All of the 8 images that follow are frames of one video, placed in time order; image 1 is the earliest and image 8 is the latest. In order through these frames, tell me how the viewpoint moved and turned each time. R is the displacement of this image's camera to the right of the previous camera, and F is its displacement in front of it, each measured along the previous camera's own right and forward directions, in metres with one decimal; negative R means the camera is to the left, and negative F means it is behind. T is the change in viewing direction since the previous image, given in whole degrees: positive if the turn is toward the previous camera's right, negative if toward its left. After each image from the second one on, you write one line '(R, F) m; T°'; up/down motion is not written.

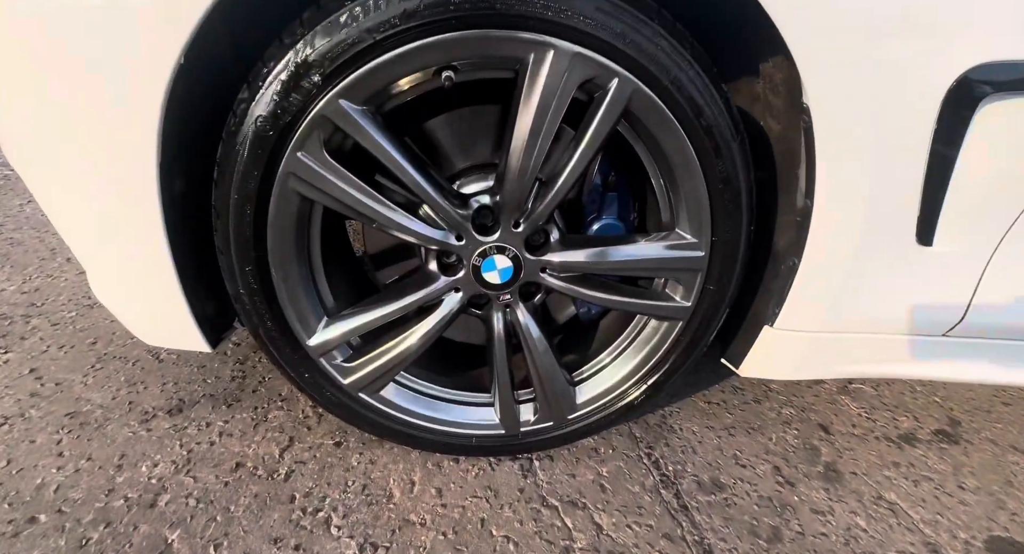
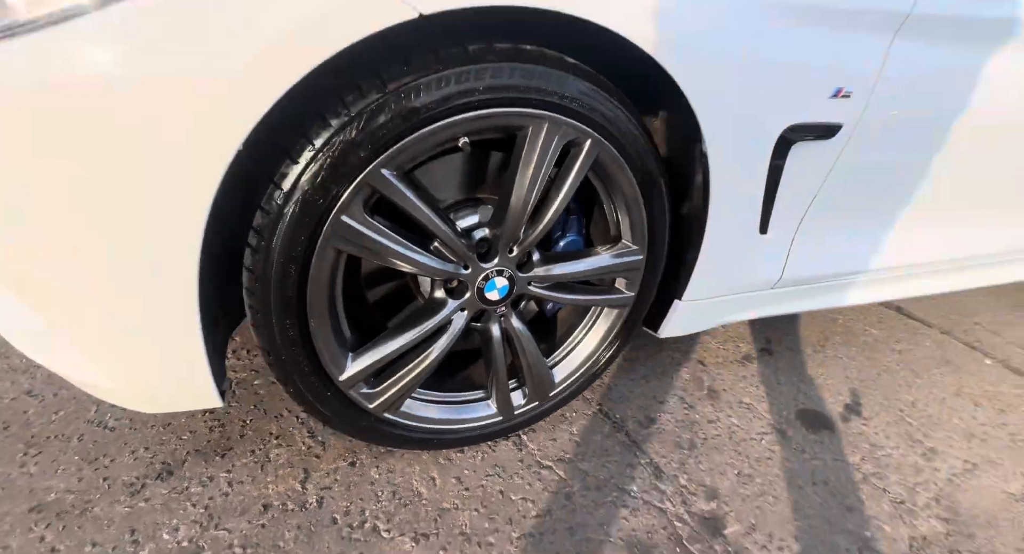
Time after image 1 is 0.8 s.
(-0.2, -0.1) m; +18°
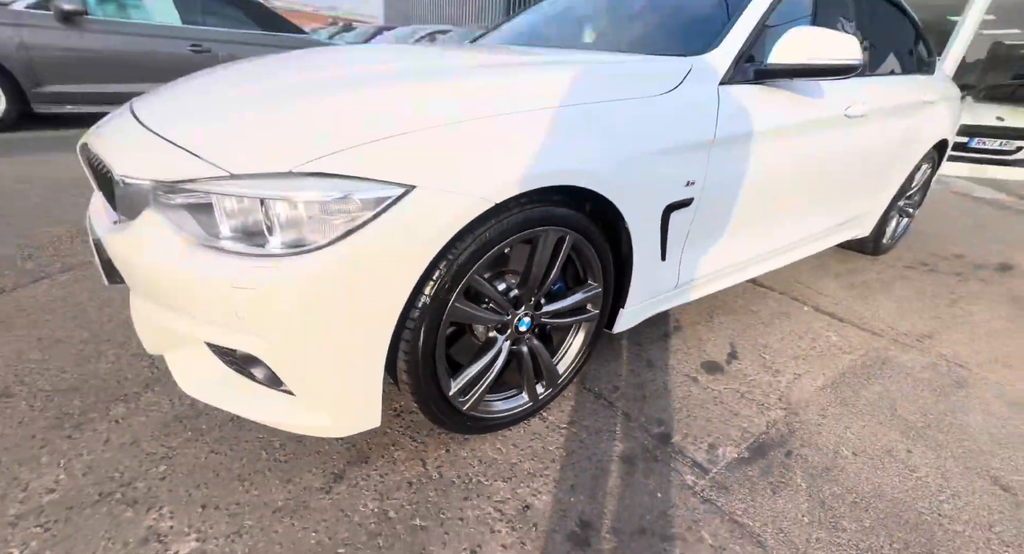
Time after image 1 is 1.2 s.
(-0.3, -0.5) m; +10°
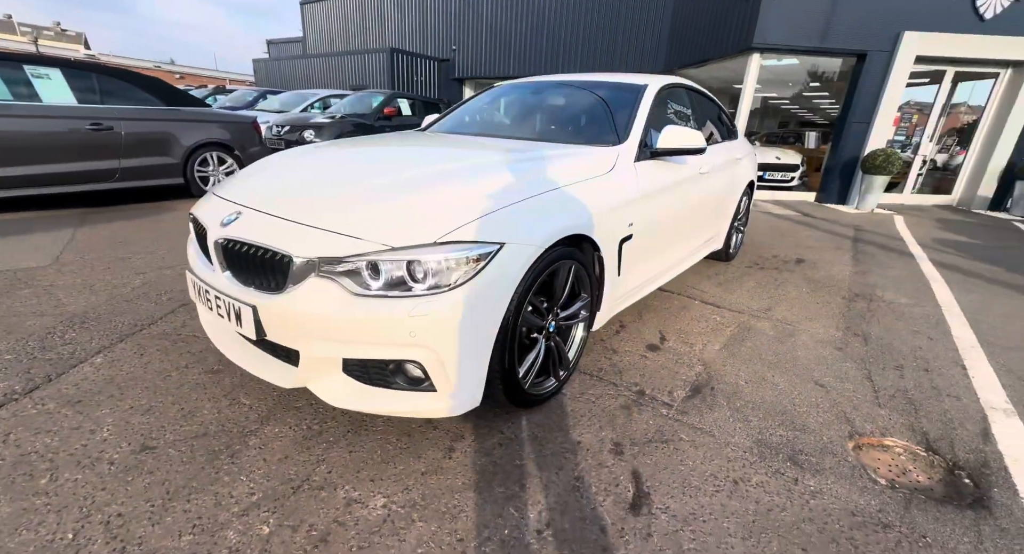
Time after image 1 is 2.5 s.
(-0.5, -0.5) m; +14°
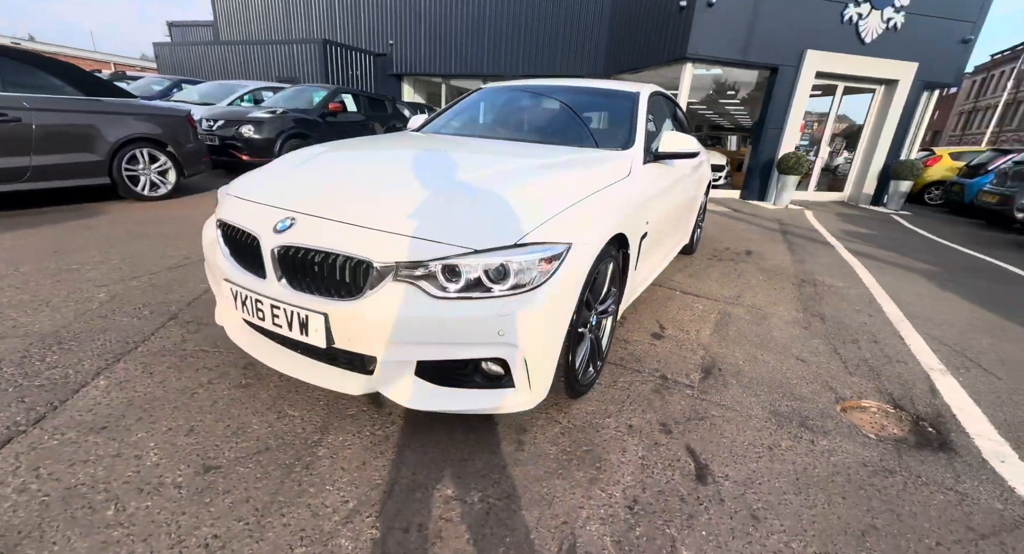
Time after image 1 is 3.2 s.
(-0.5, 0.0) m; +9°
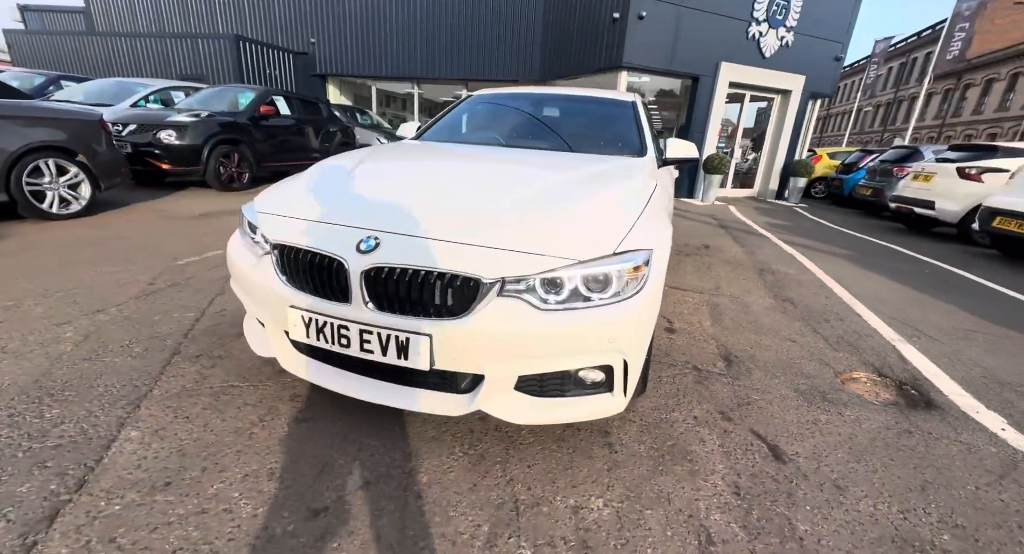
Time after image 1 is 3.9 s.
(-0.6, 0.0) m; +9°
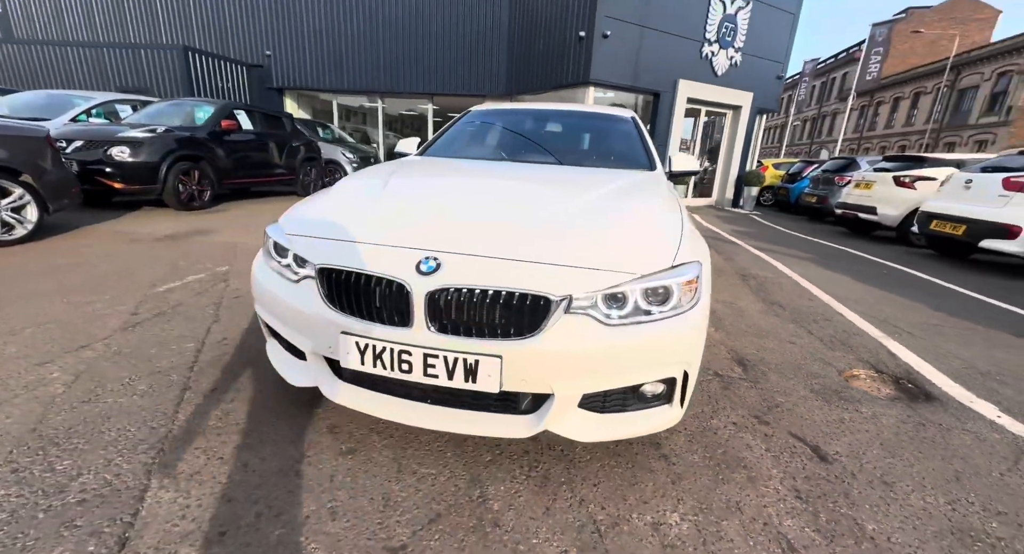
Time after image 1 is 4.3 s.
(-0.3, 0.0) m; +5°
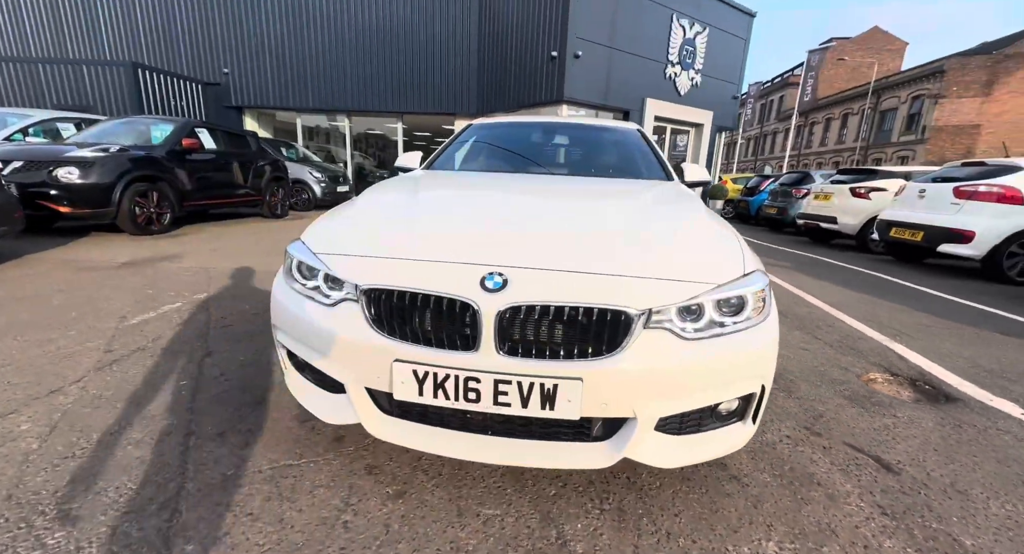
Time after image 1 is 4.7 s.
(-0.3, +0.1) m; +5°
